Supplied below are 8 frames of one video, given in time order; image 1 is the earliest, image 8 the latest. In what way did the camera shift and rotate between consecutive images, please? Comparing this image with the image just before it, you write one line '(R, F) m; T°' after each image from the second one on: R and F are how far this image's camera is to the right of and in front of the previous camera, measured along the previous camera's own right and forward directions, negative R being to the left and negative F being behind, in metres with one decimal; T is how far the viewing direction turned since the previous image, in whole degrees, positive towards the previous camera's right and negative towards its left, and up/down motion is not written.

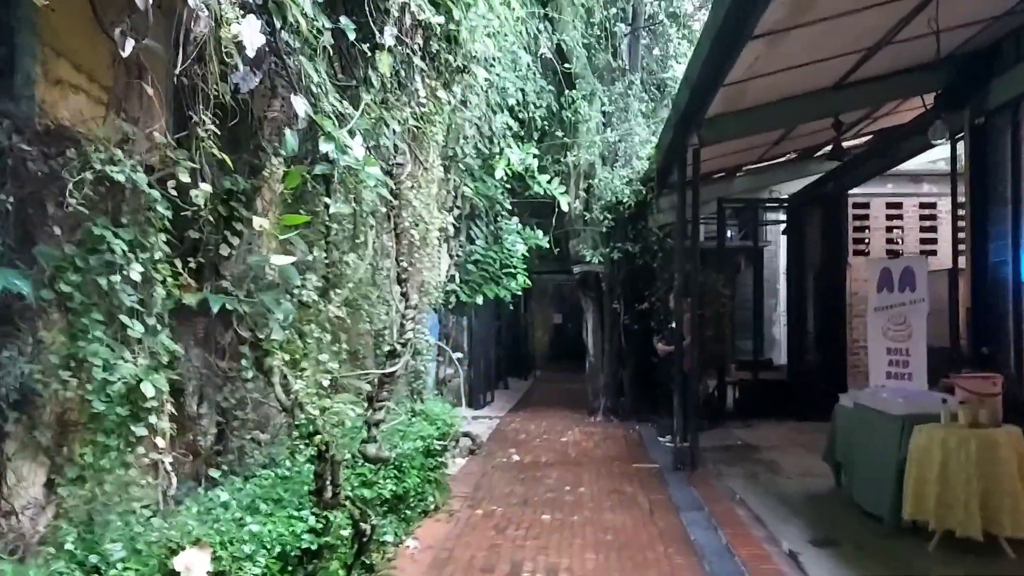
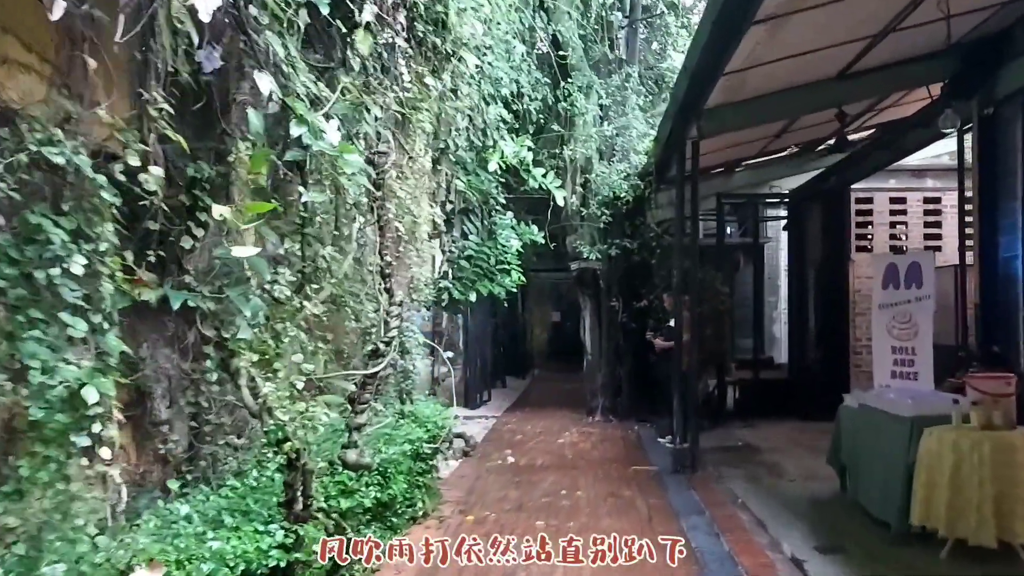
(0.0, +0.2) m; 0°
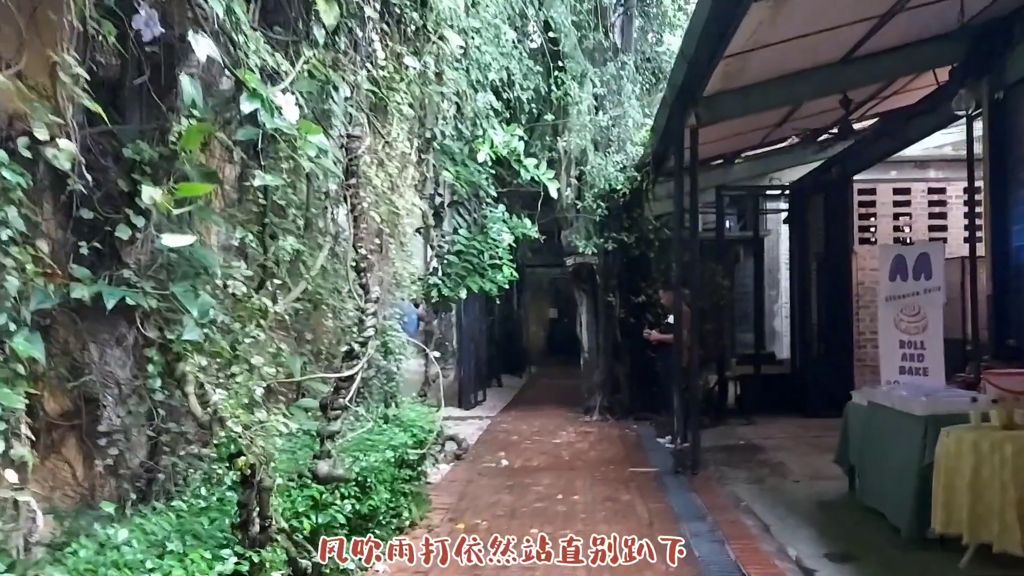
(0.0, +0.3) m; 0°
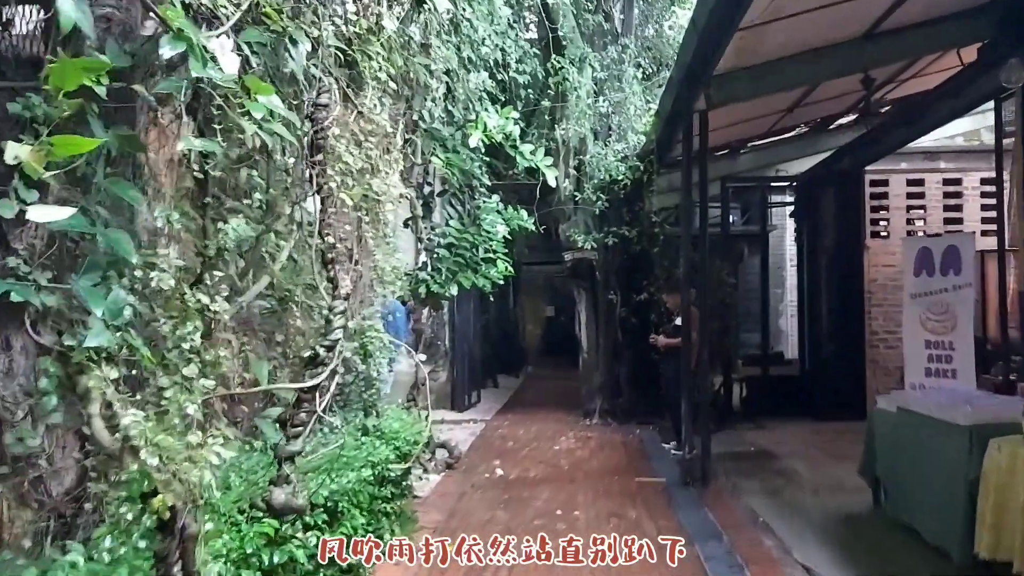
(0.0, +0.4) m; 0°
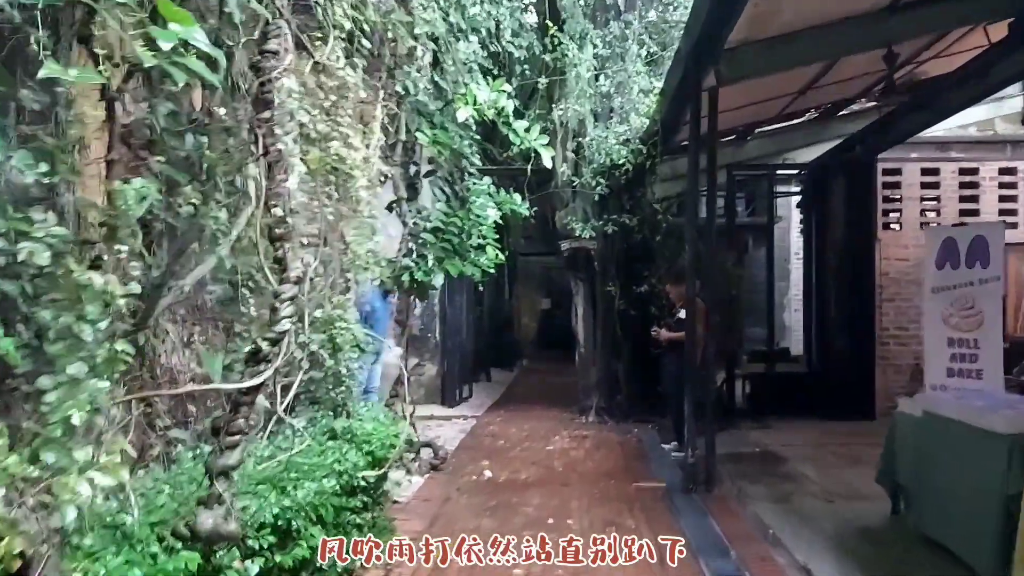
(0.0, +0.4) m; 0°
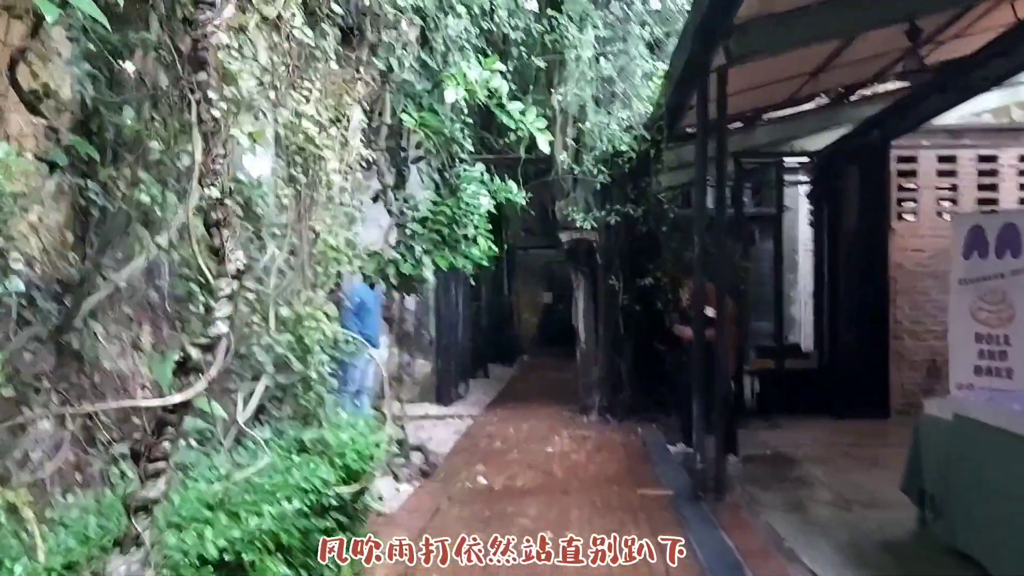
(0.0, +0.3) m; 0°
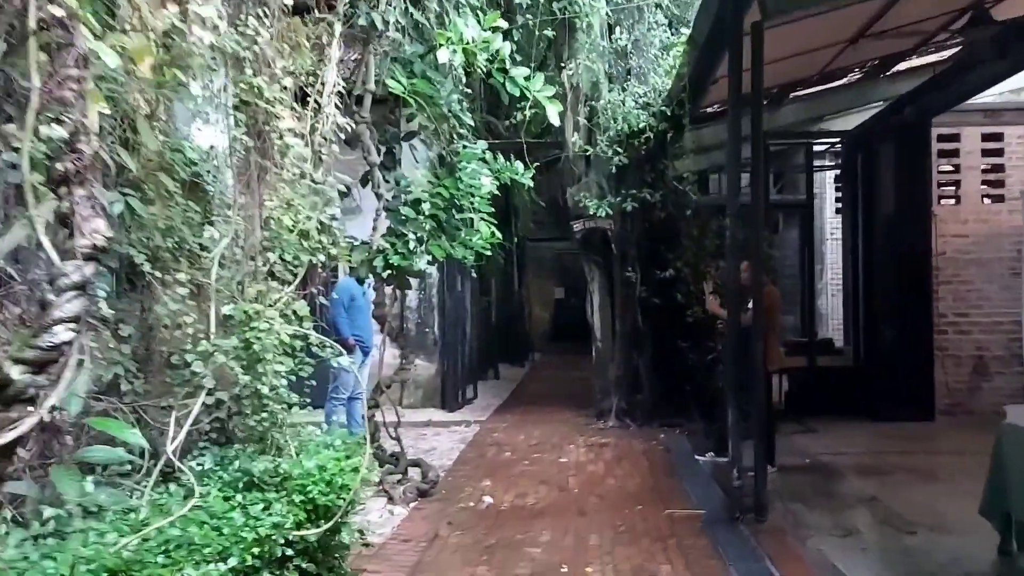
(0.0, +0.6) m; -1°
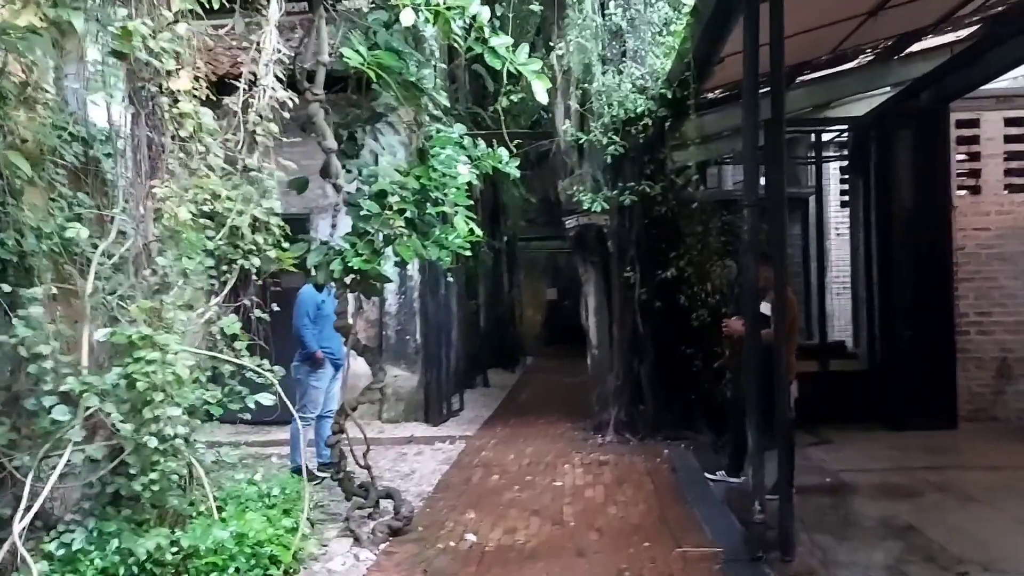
(0.0, +0.6) m; 0°
